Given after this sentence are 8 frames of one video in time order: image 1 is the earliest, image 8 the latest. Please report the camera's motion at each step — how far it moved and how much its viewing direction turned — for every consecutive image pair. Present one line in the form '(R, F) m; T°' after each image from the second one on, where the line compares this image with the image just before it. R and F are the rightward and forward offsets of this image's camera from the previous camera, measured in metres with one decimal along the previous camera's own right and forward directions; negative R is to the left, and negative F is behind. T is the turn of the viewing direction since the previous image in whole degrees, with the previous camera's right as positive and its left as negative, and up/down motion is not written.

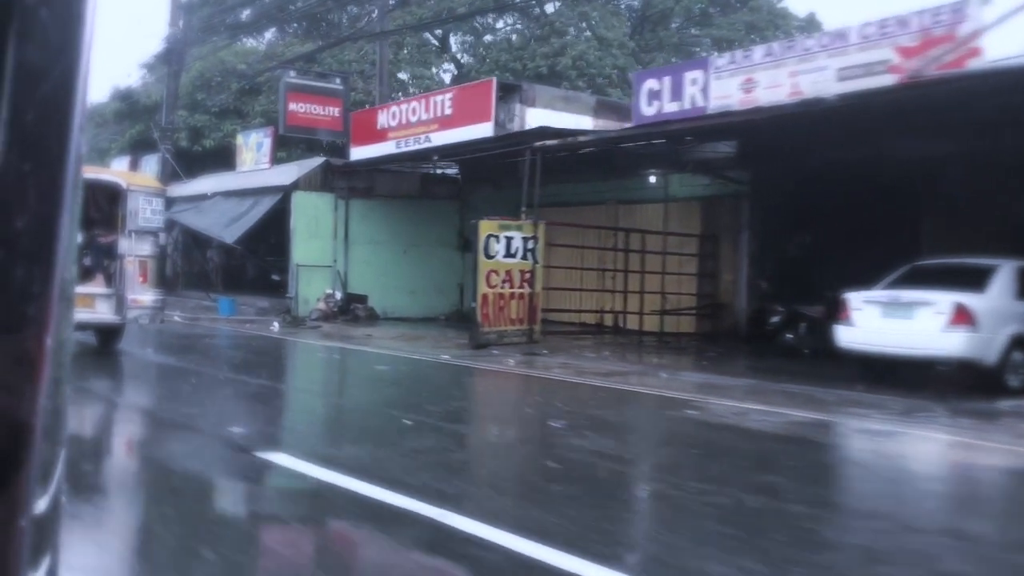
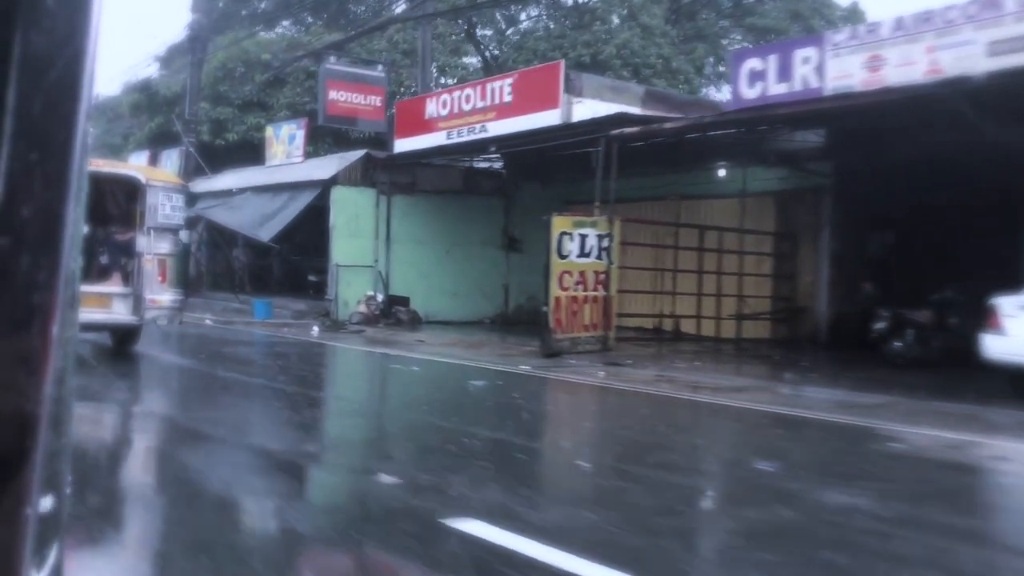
(-1.8, +1.4) m; 0°
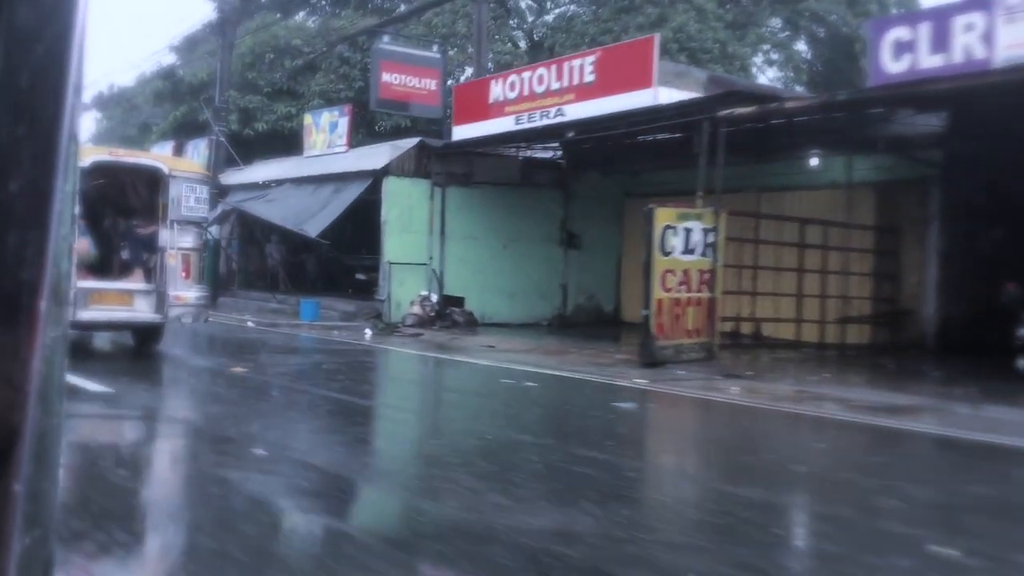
(-2.0, +1.6) m; 0°
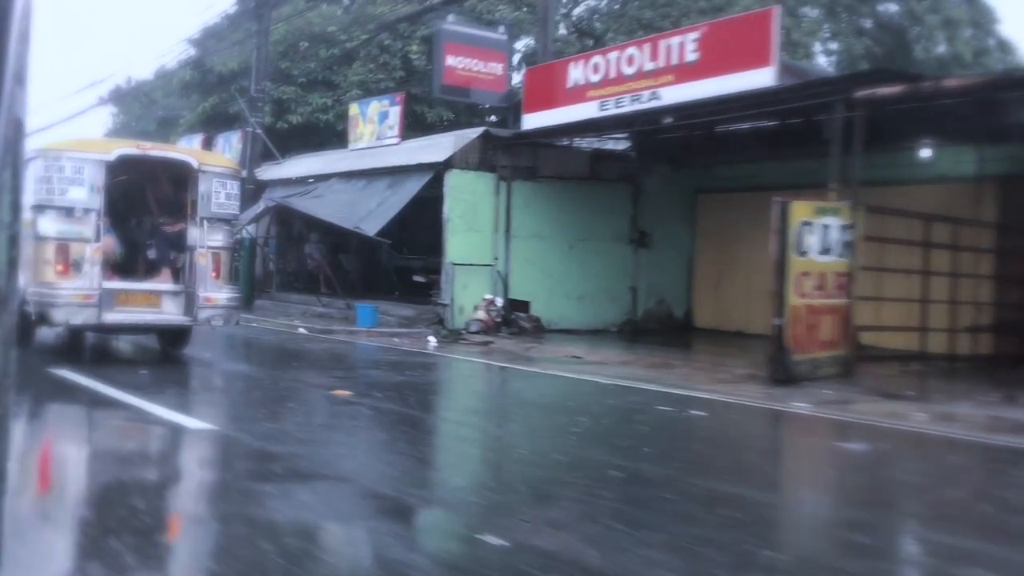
(-2.0, +1.6) m; 0°
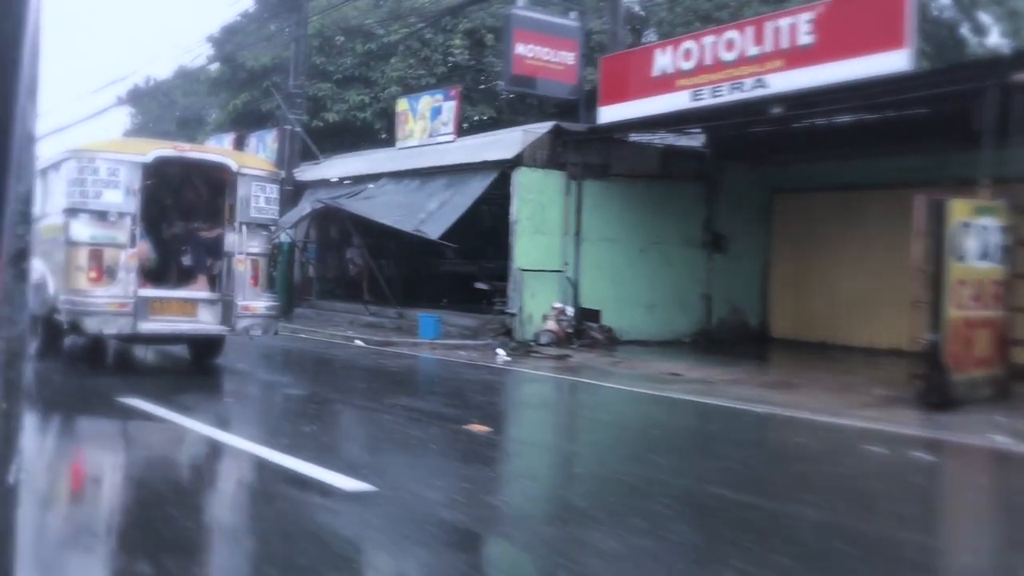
(-1.8, +1.3) m; 0°
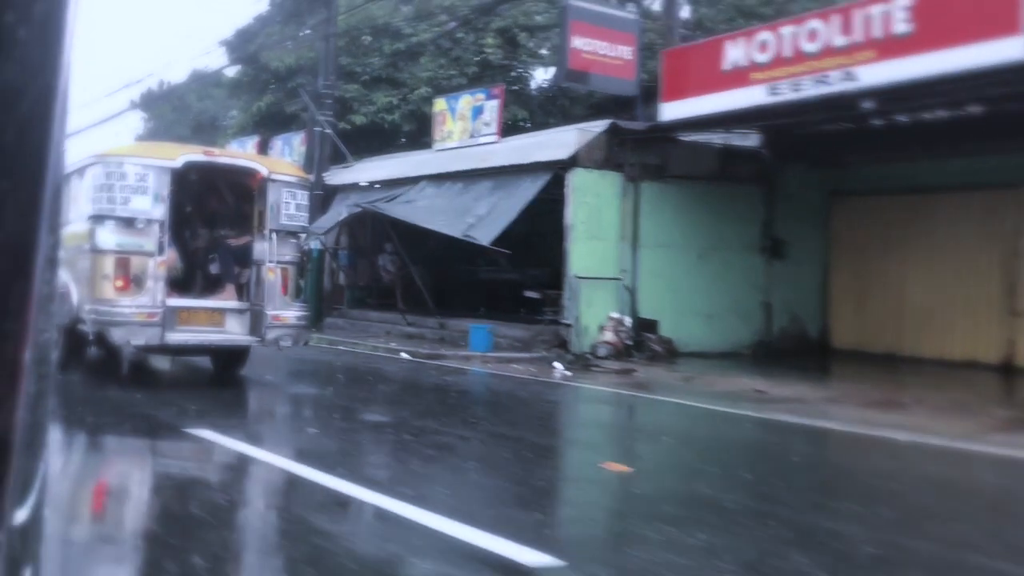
(-1.3, +1.0) m; 0°
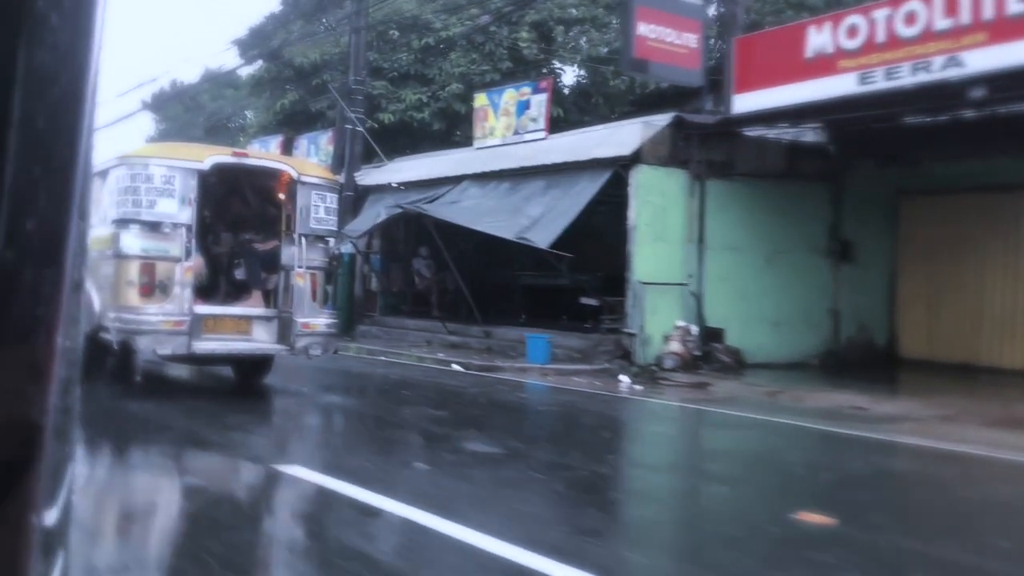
(-1.3, +1.0) m; 0°
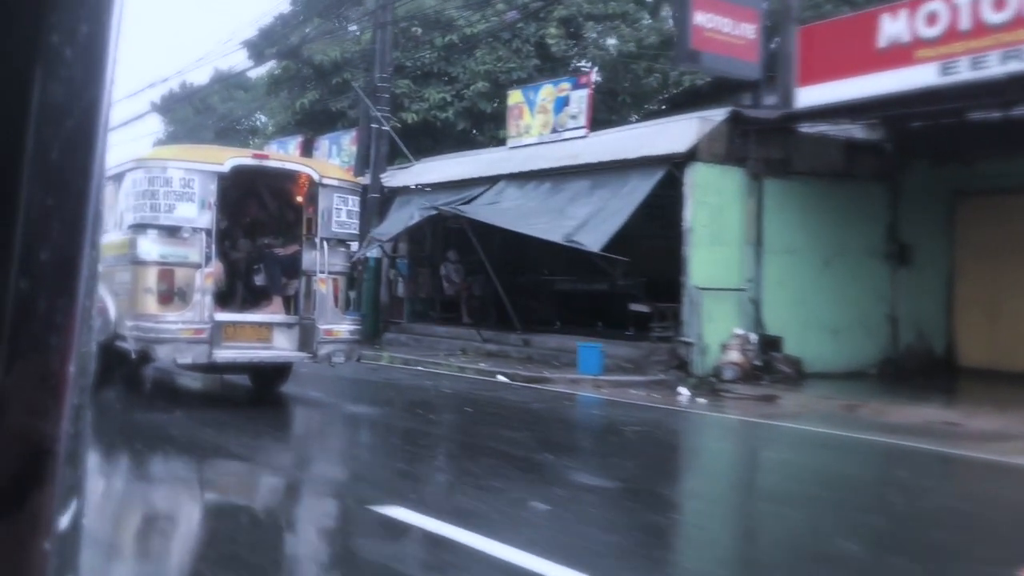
(-1.0, +0.8) m; 0°
